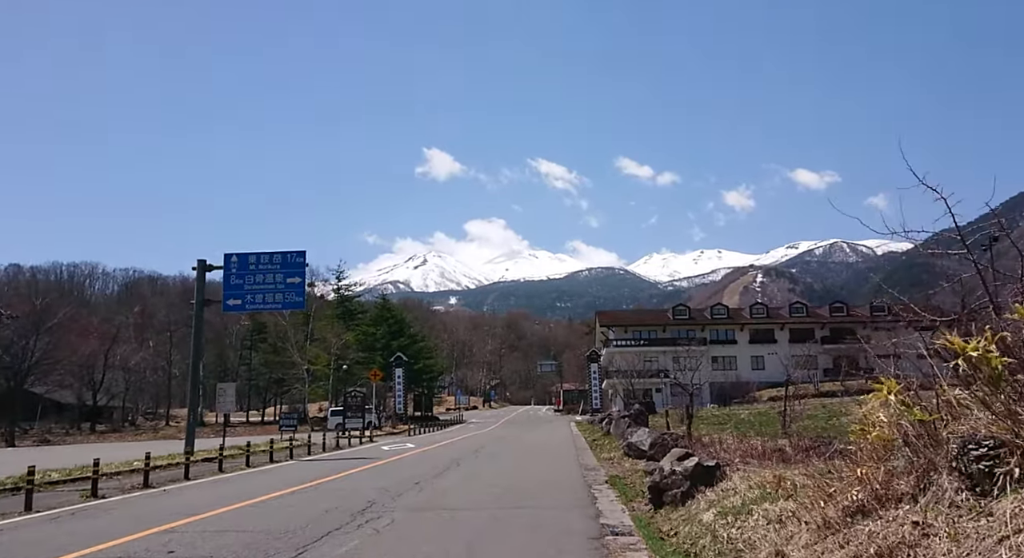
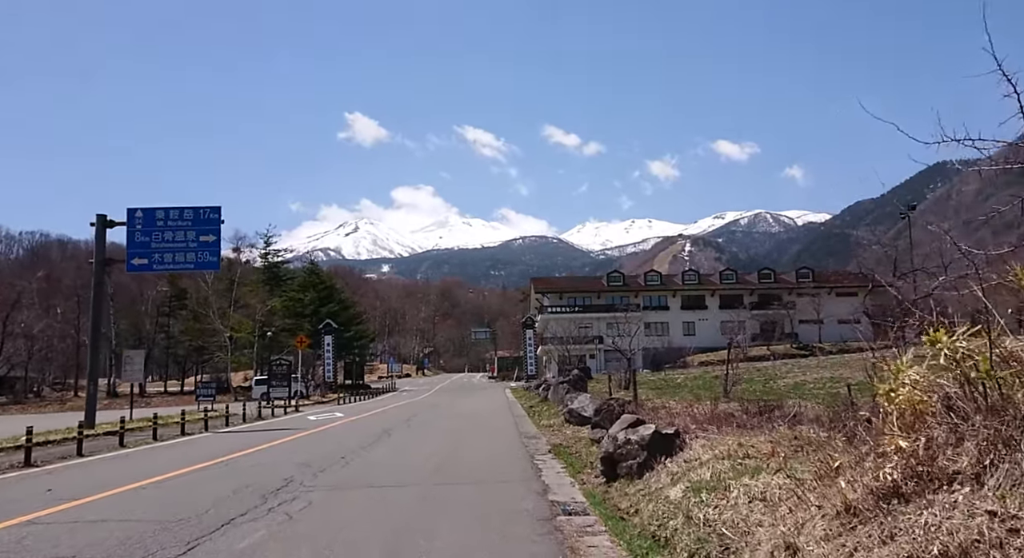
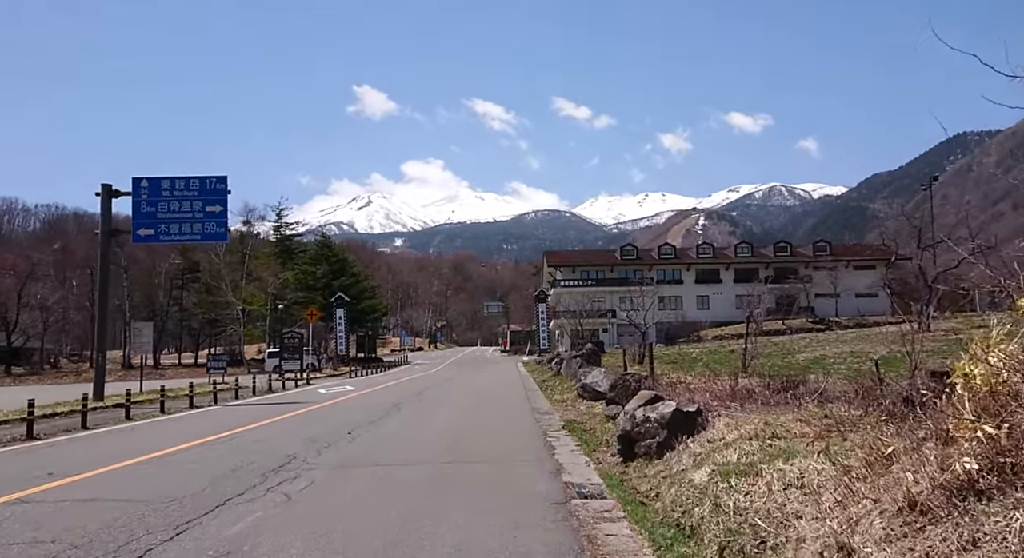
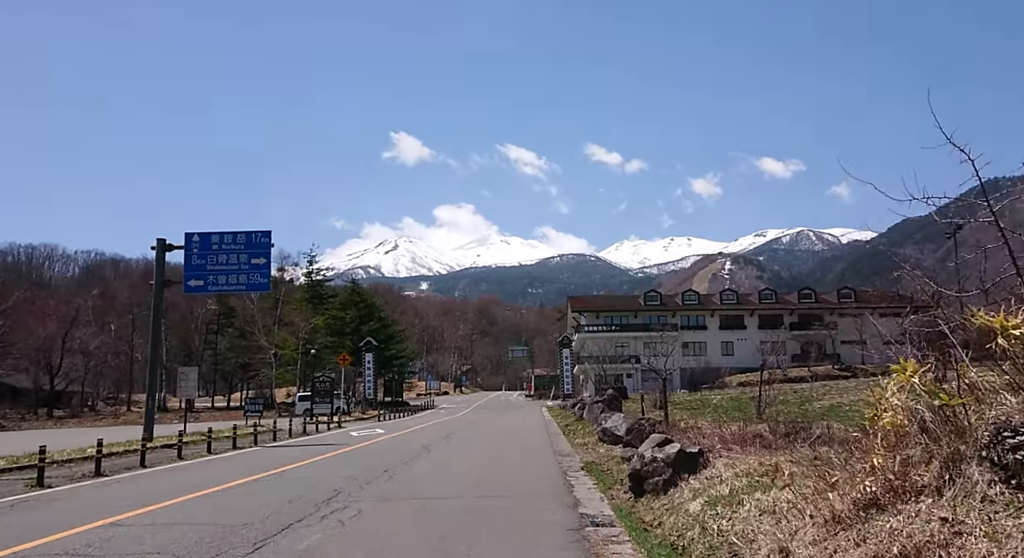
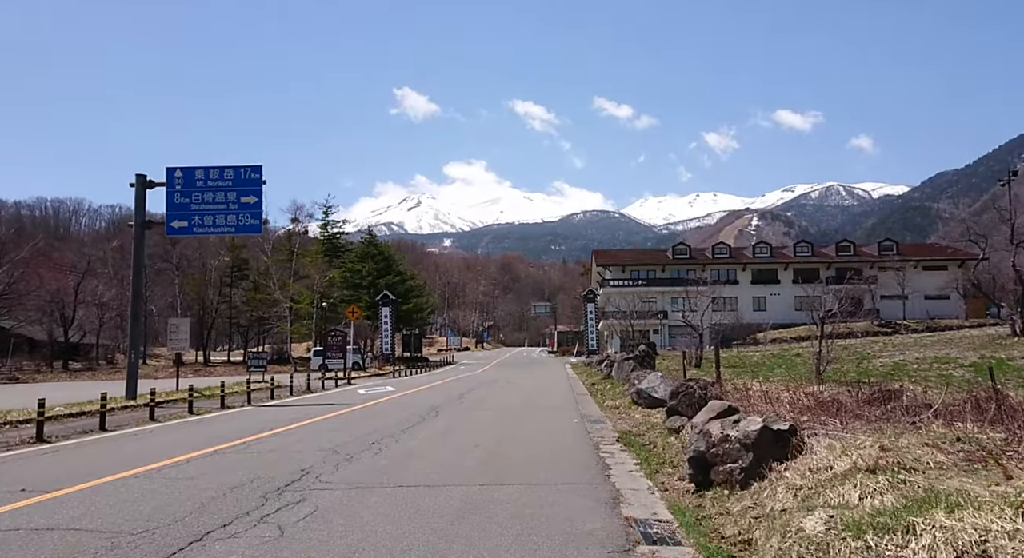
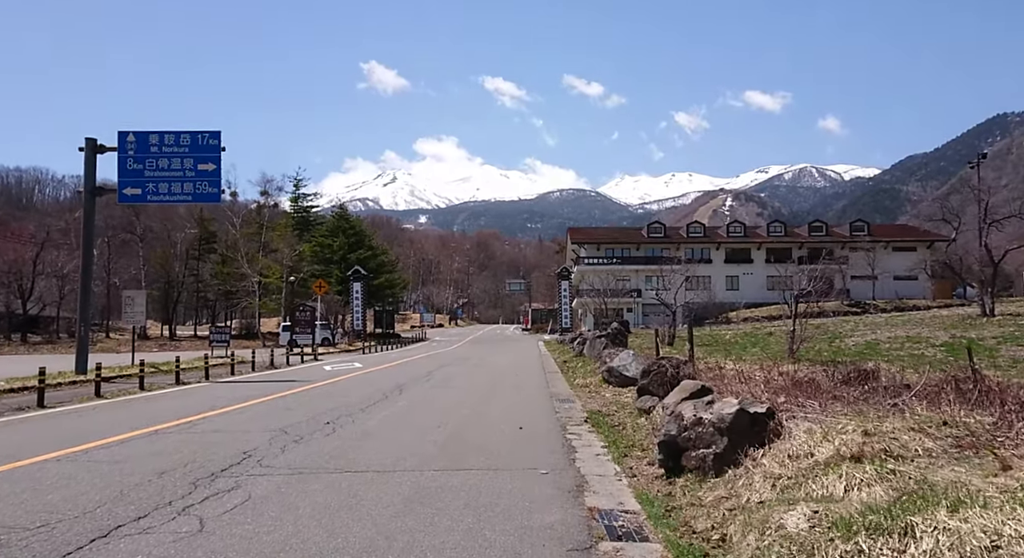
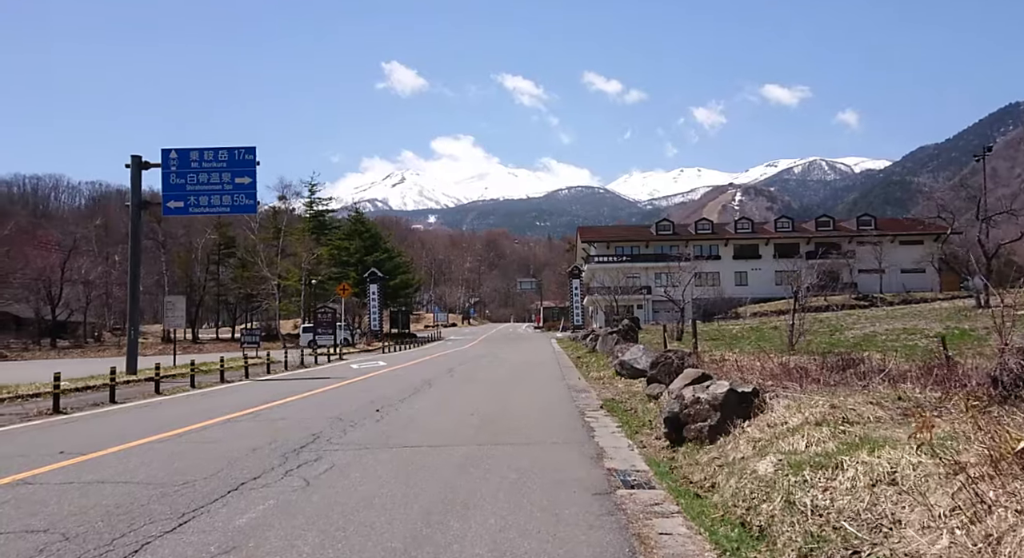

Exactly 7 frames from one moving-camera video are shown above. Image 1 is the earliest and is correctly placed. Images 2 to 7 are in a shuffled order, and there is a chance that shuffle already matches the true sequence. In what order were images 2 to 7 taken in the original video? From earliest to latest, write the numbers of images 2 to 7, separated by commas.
4, 2, 3, 7, 5, 6
